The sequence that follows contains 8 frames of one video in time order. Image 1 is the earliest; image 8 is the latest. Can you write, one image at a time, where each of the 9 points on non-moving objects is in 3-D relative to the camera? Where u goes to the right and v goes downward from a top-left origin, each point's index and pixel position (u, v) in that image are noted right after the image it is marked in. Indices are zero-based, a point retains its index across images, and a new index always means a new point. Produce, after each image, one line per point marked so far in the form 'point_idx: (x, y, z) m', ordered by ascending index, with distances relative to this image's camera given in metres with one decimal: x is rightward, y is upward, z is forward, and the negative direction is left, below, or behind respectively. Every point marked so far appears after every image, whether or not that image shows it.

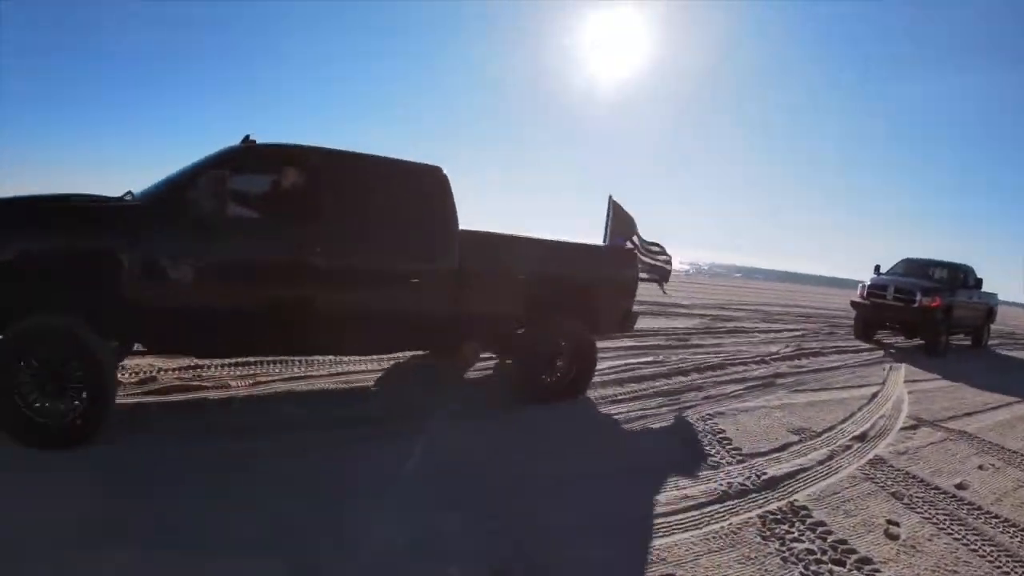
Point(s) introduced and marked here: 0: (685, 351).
0: (+2.4, -0.9, +8.8) m
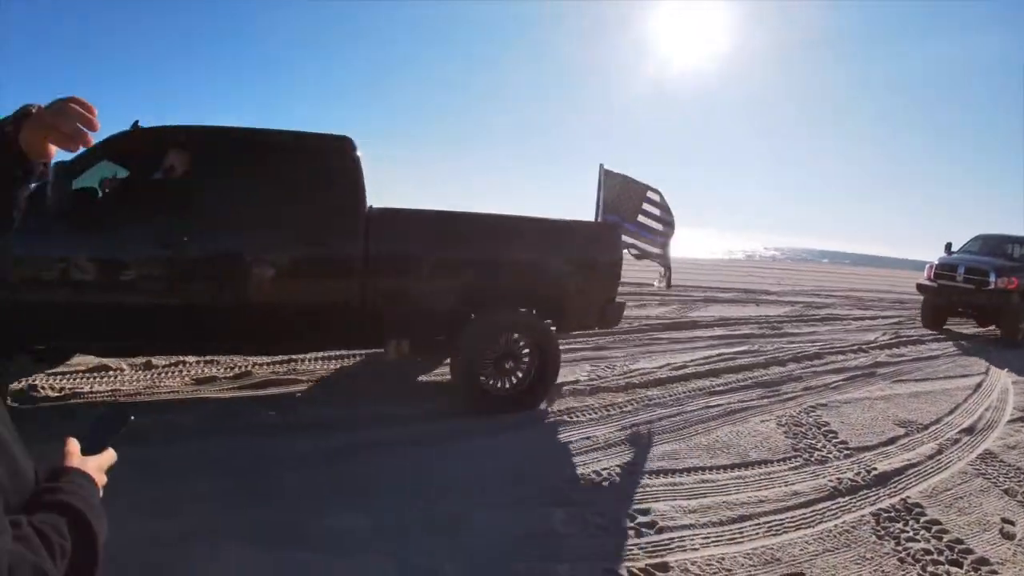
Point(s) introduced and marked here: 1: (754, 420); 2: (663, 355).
0: (+3.6, -0.7, +8.7) m
1: (+2.0, -1.1, +5.2) m
2: (+1.7, -0.8, +7.5) m
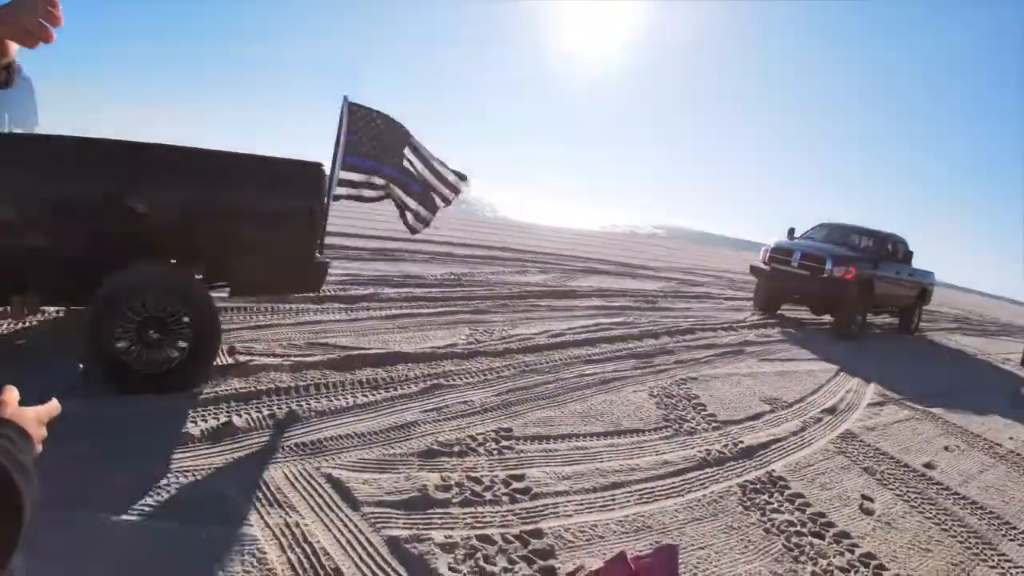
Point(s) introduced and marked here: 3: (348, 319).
0: (+1.9, -0.3, +9.0) m
1: (+1.0, -0.8, +5.3) m
2: (+0.3, -0.4, +7.5) m
3: (-1.7, -0.3, +6.6) m
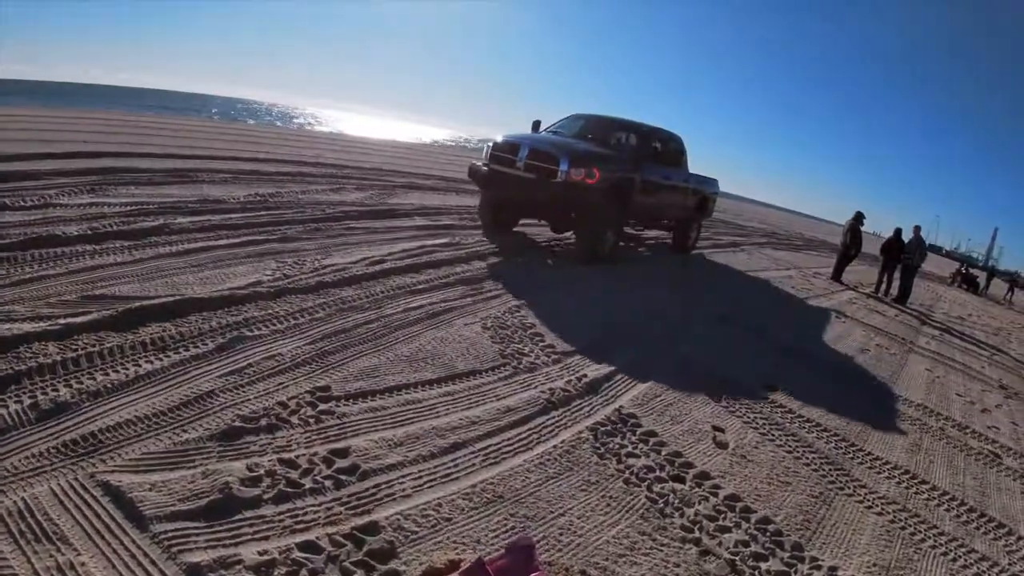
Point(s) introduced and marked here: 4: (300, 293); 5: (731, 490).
0: (-0.4, +0.7, +8.6) m
1: (-0.3, -0.3, +4.9) m
2: (-1.5, +0.4, +6.7) m
3: (-3.2, +0.3, +5.3) m
4: (-1.7, -0.1, +4.9) m
5: (+1.2, -1.1, +3.6) m
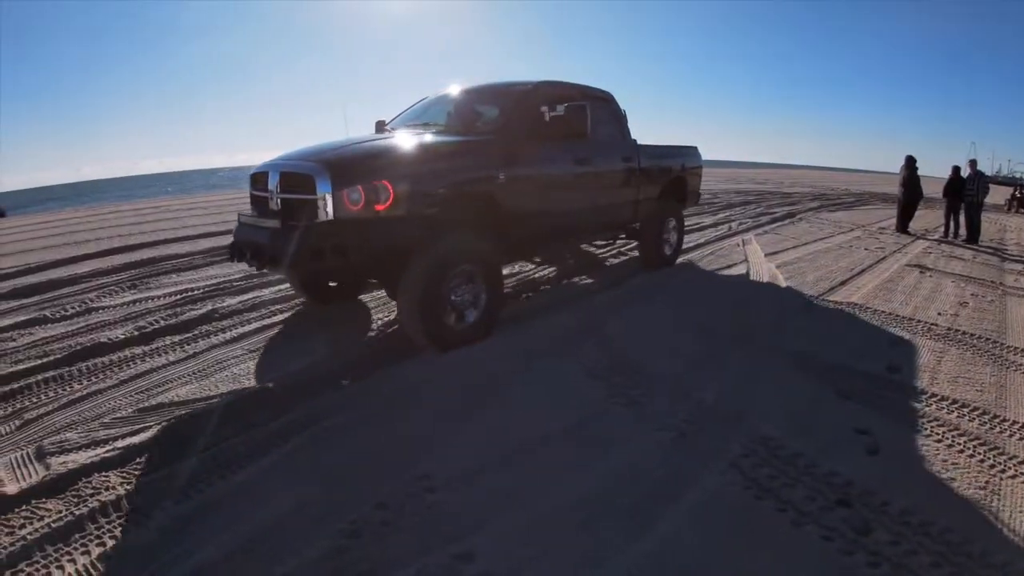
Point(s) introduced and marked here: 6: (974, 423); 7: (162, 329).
0: (+0.2, +0.4, +8.2) m
1: (+0.3, -0.5, +4.5) m
2: (-0.9, -0.1, +6.4) m
3: (-2.7, -0.5, +5.0) m
4: (-1.1, -0.6, +4.6) m
5: (+1.9, -1.1, +3.1) m
6: (+3.0, -0.9, +4.0) m
7: (-3.2, -0.4, +5.7) m
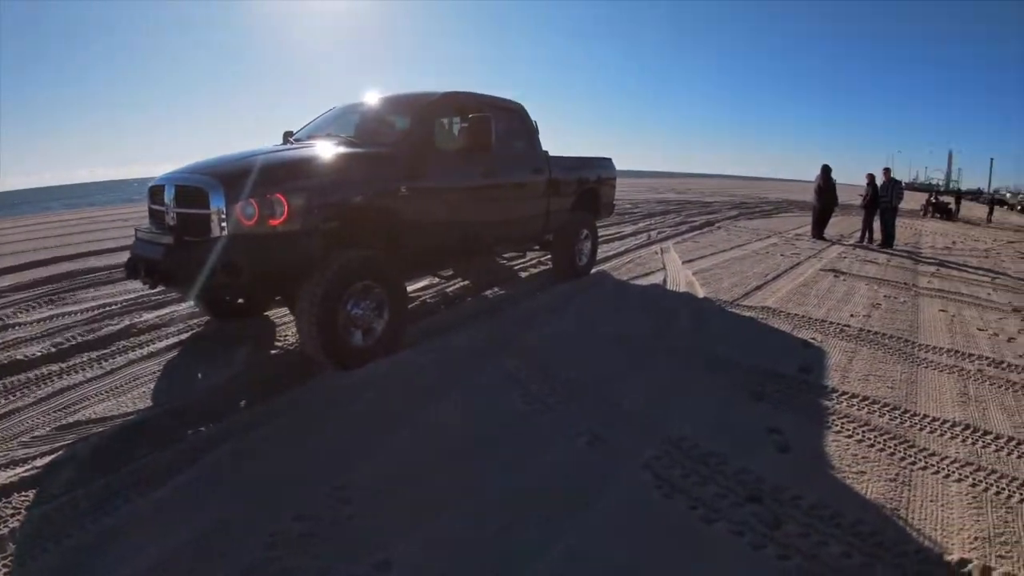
0: (-0.6, +0.3, +8.2) m
1: (-0.2, -0.6, +4.5) m
2: (-1.6, -0.2, +6.3) m
3: (-3.2, -0.7, +4.8) m
4: (-1.6, -0.6, +4.5) m
5: (+1.5, -1.1, +3.3) m
6: (+2.5, -0.9, +4.3) m
7: (-3.7, -0.5, +5.4) m
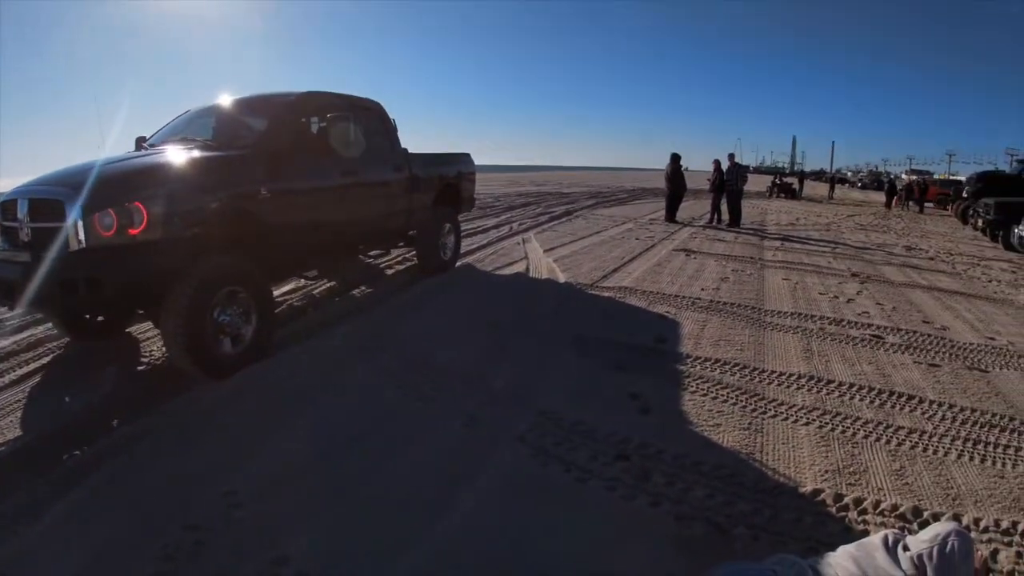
0: (-2.1, +0.3, +8.2) m
1: (-1.0, -0.6, +4.6) m
2: (-2.7, -0.3, +6.2) m
3: (-4.0, -0.9, +4.5) m
4: (-2.4, -0.7, +4.4) m
5: (+0.9, -0.9, +3.7) m
6: (+1.7, -0.7, +4.8) m
7: (-4.7, -0.7, +5.0) m
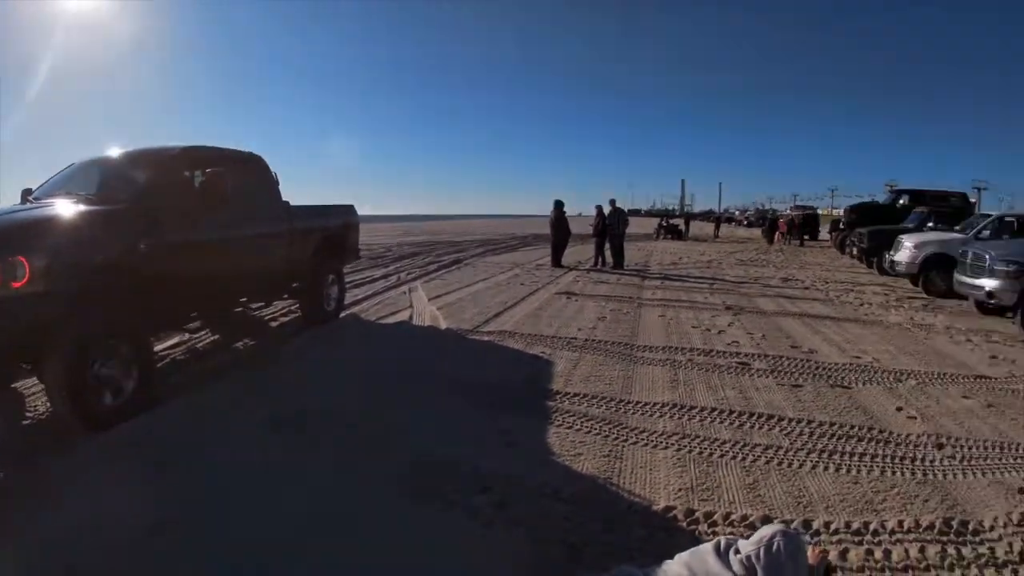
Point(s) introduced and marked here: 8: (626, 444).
0: (-3.6, -0.4, +8.2) m
1: (-2.0, -1.0, +4.7) m
2: (-3.9, -0.9, +6.0) m
3: (-4.9, -1.3, +4.1) m
4: (-3.3, -1.2, +4.3) m
5: (+0.1, -1.2, +4.1) m
6: (+0.7, -1.0, +5.3) m
7: (-5.6, -1.3, +4.5) m
8: (+0.8, -1.2, +4.7) m
